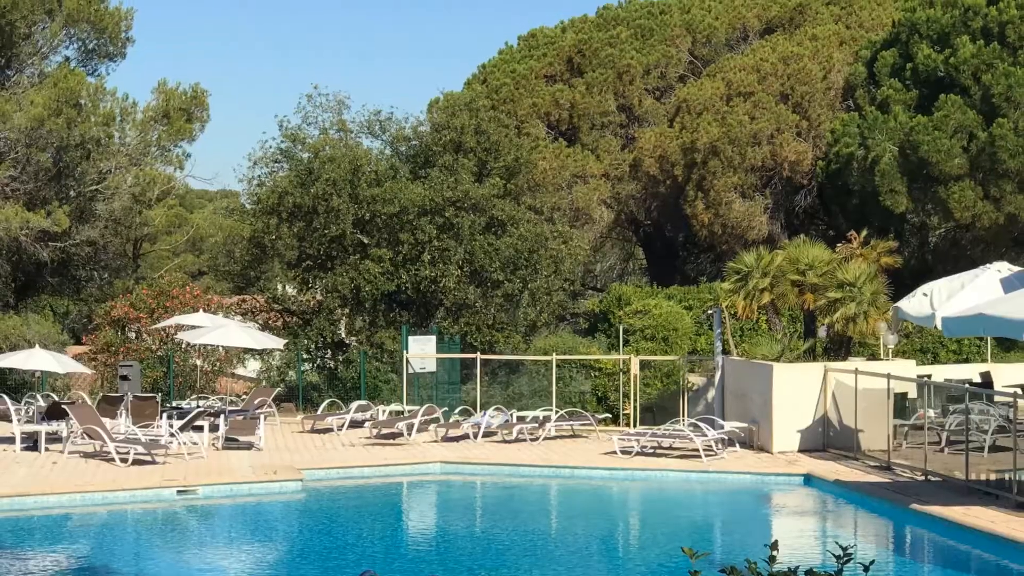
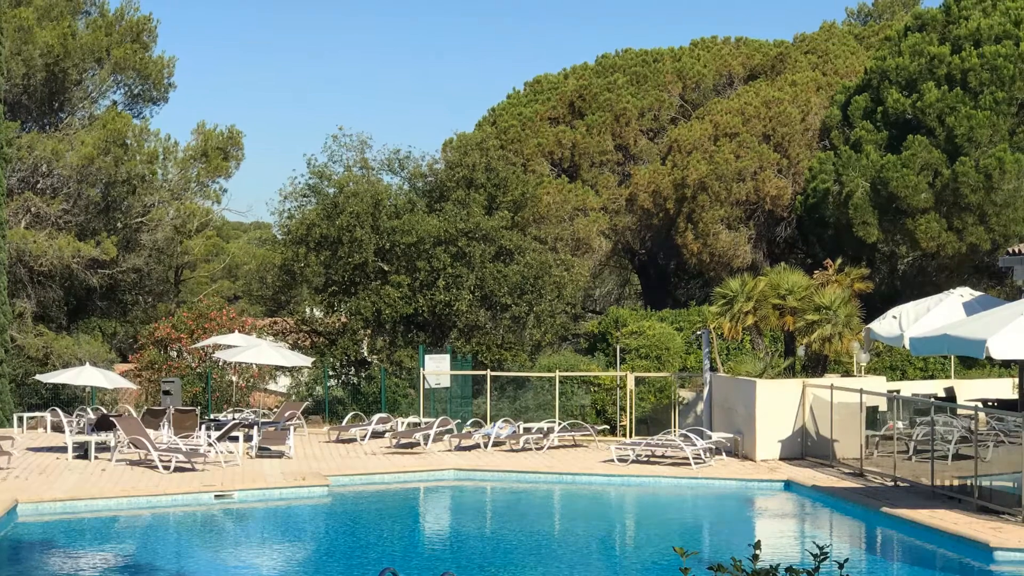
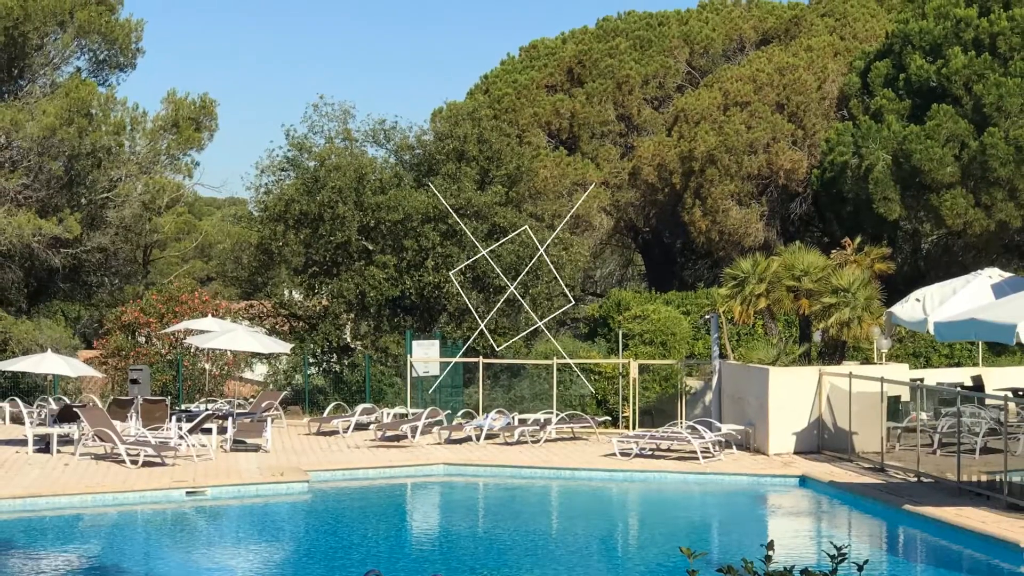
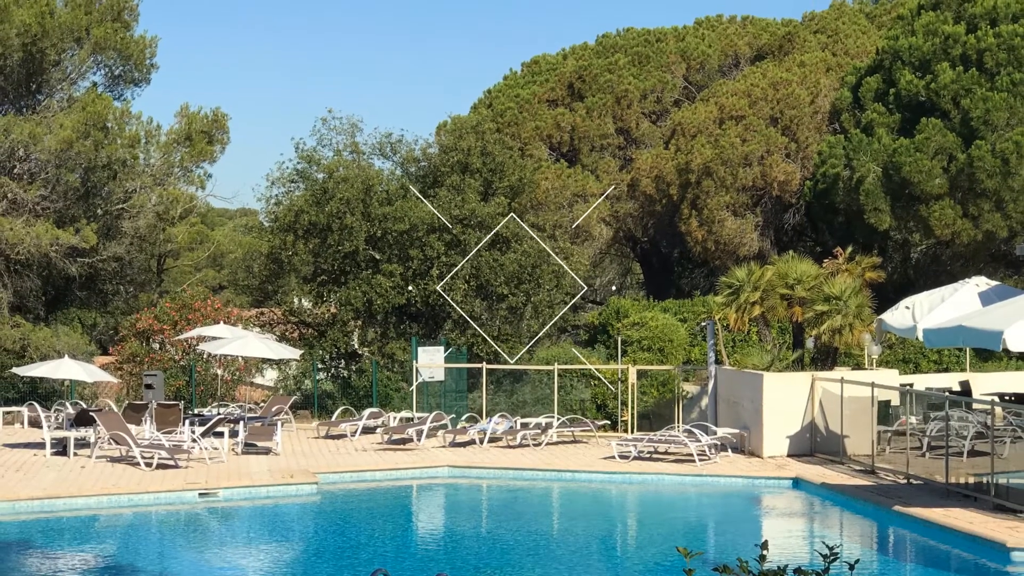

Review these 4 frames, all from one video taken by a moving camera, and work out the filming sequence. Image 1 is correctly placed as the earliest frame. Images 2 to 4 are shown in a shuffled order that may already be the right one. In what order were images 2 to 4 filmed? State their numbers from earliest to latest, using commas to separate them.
3, 4, 2
